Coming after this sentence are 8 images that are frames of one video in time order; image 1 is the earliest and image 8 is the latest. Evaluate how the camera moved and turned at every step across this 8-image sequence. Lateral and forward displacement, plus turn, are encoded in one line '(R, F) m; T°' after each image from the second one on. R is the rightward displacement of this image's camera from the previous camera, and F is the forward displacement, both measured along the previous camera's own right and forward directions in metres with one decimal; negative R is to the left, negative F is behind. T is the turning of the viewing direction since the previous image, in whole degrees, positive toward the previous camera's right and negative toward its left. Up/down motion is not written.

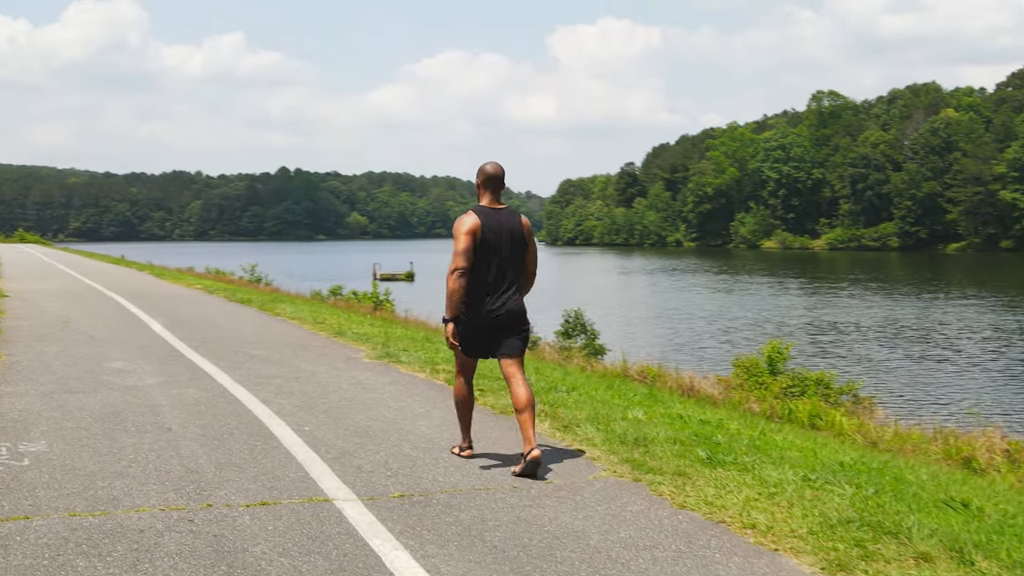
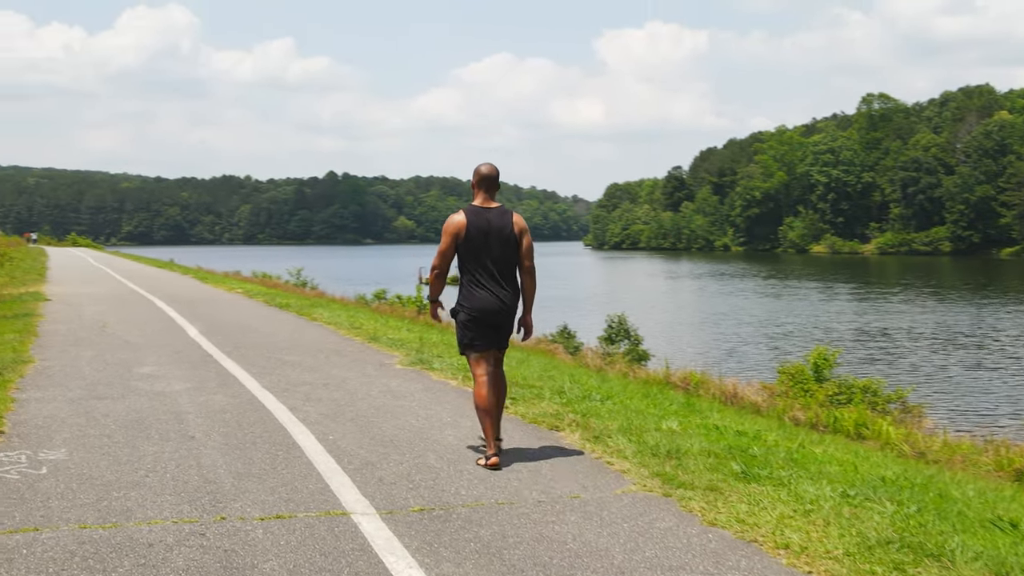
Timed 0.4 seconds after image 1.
(+0.1, +0.2) m; -2°
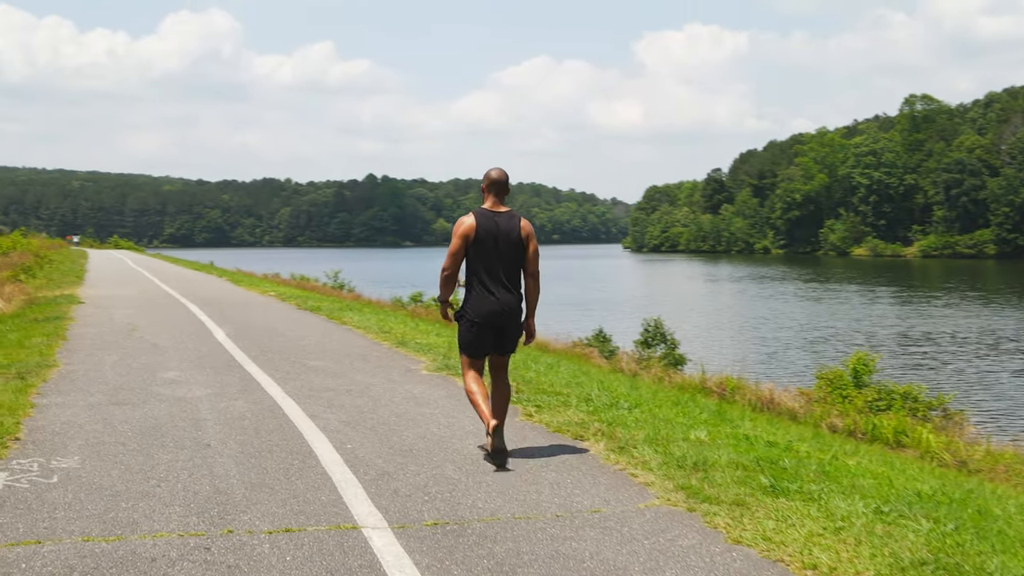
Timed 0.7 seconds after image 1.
(+0.1, +0.2) m; -2°
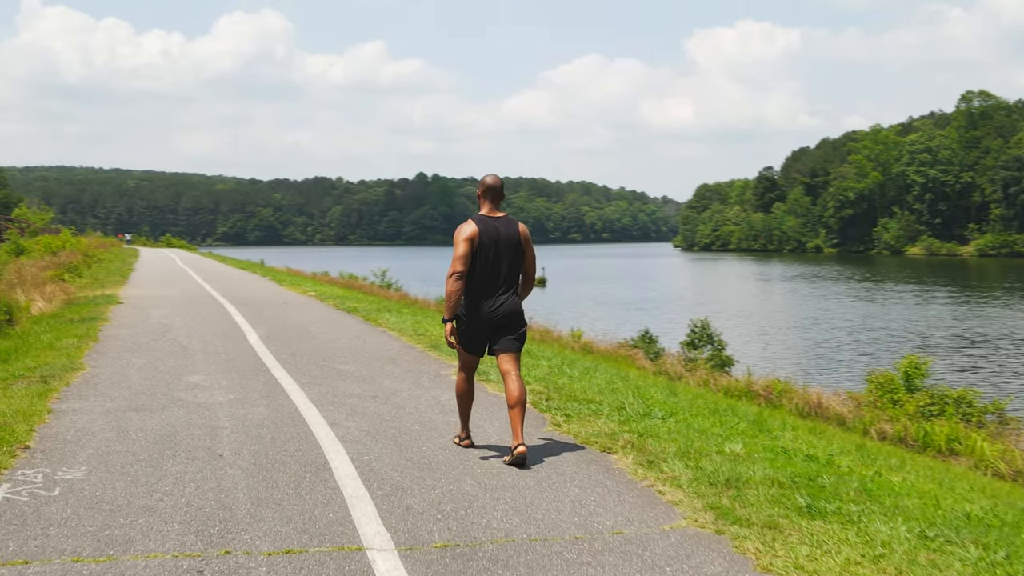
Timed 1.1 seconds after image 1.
(+0.1, +0.3) m; -2°
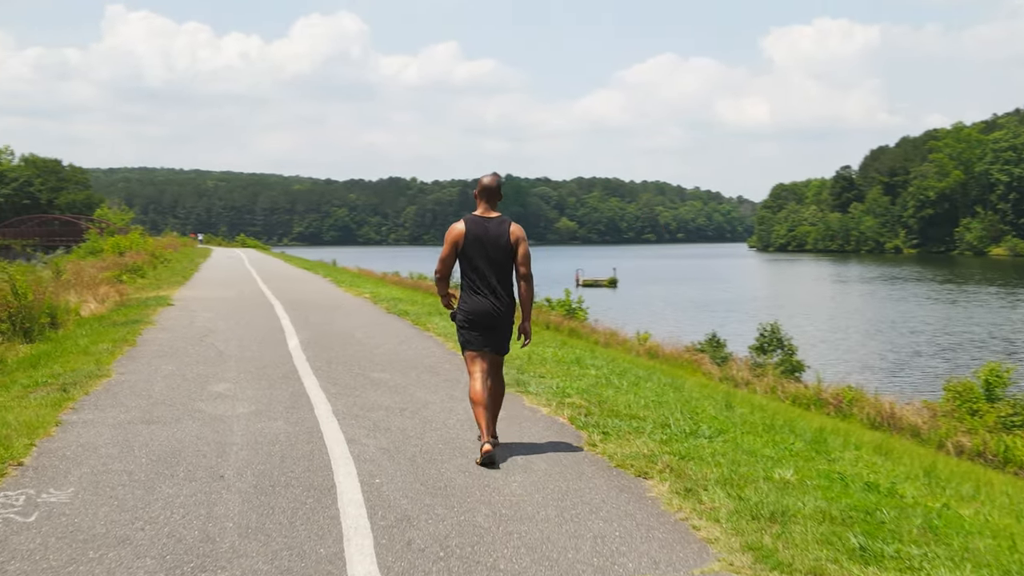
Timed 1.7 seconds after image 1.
(+0.2, +0.6) m; -4°
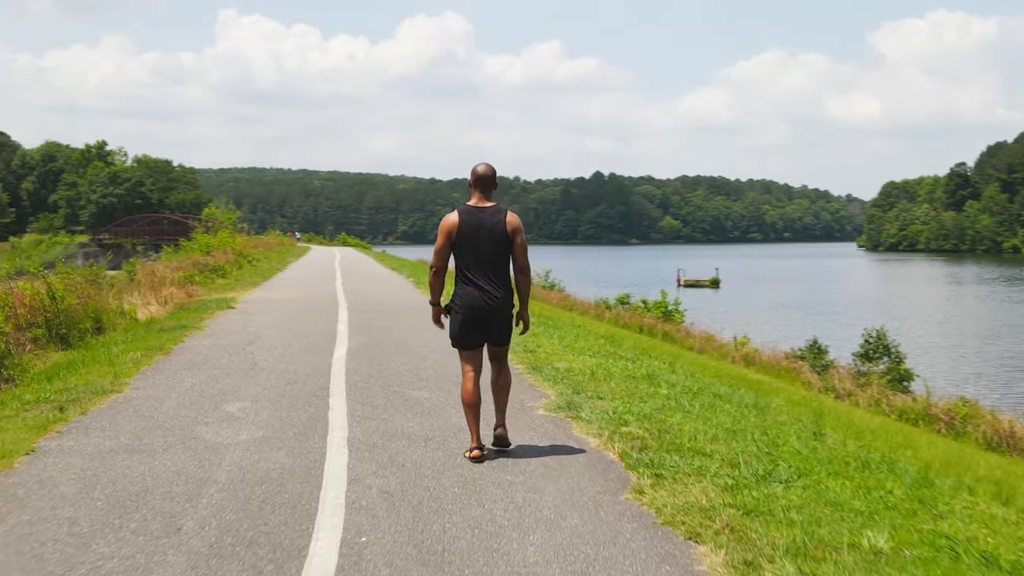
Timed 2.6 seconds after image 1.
(+0.3, +1.1) m; -5°
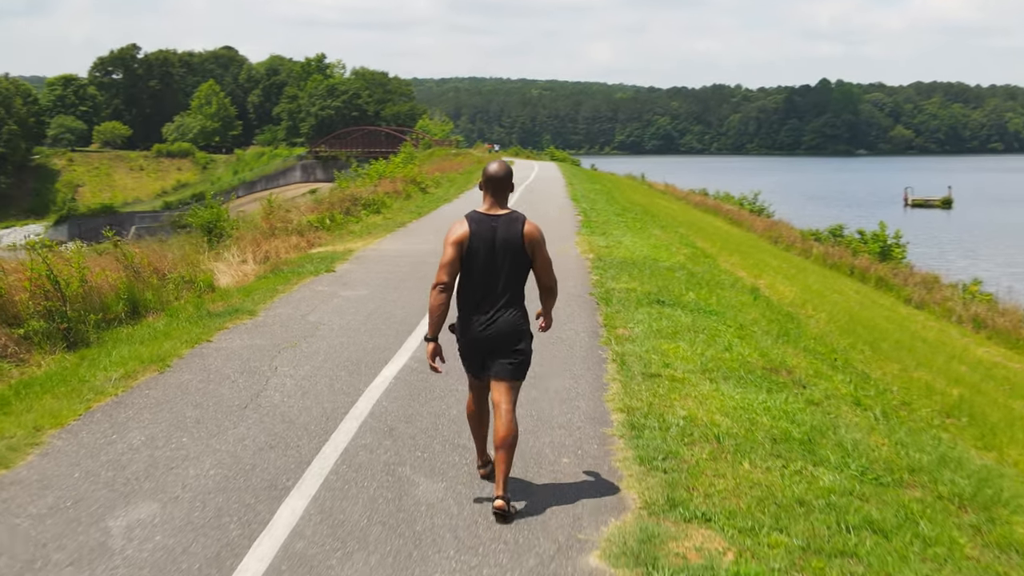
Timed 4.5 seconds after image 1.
(+0.7, +3.1) m; -11°
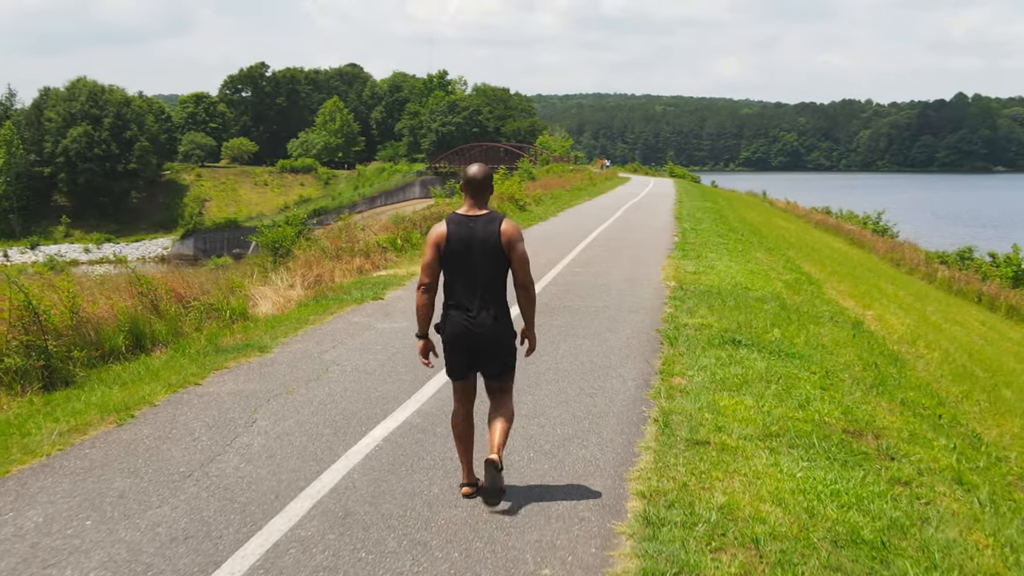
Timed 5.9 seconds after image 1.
(+0.6, +1.4) m; -6°
